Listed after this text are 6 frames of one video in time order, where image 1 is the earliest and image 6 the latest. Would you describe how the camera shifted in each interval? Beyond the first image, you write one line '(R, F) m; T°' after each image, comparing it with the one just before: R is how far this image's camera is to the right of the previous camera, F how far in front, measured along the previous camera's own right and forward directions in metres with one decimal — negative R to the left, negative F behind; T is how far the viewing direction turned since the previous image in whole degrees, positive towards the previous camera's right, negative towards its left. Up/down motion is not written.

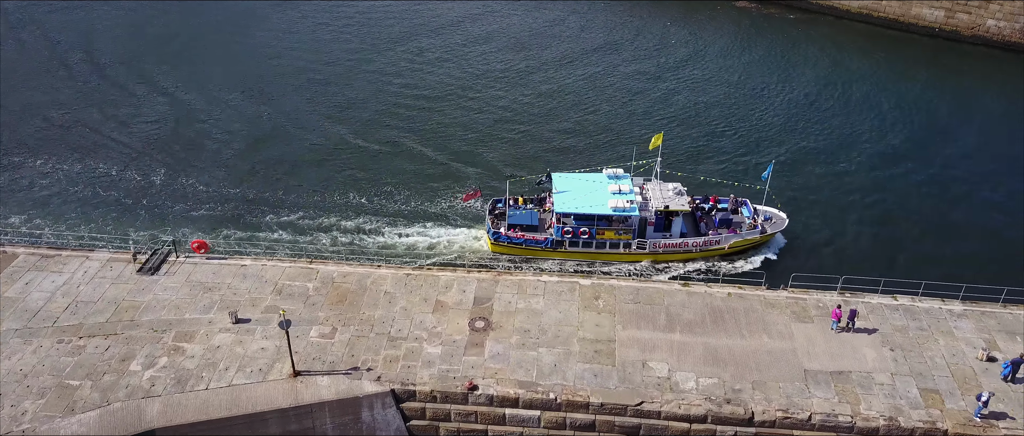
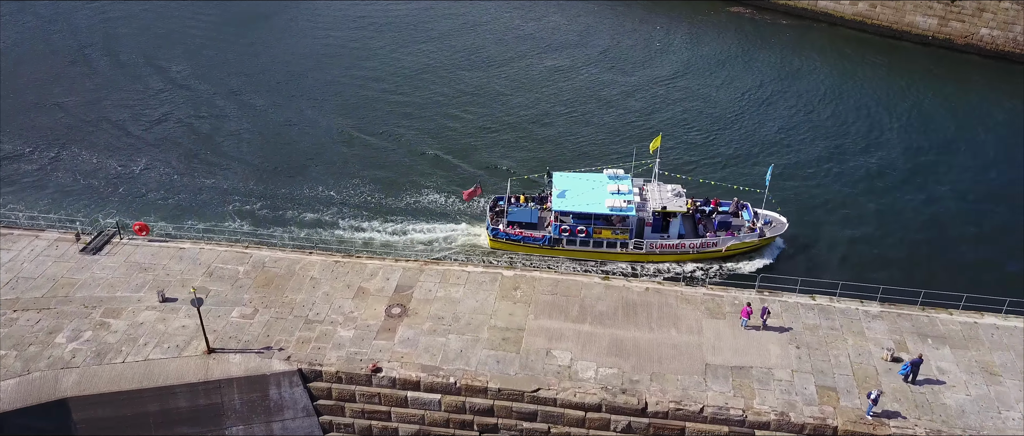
(+3.9, -0.6) m; -3°
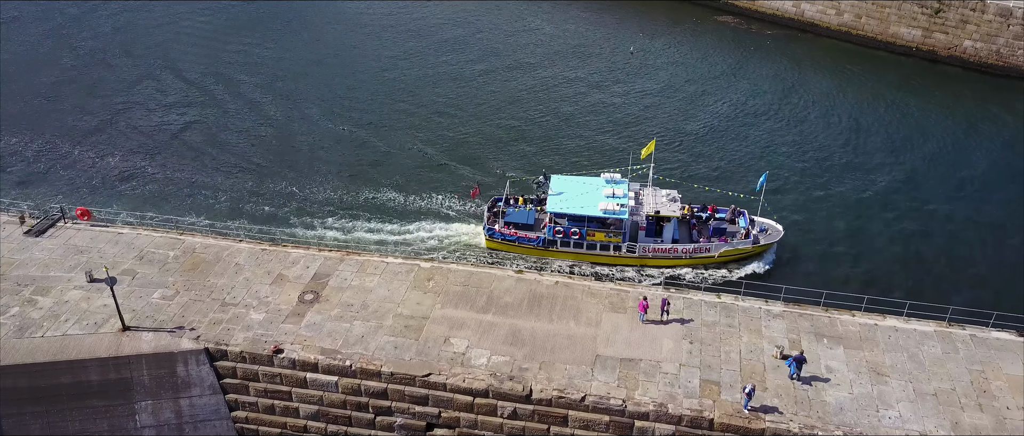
(+4.3, -0.8) m; -2°
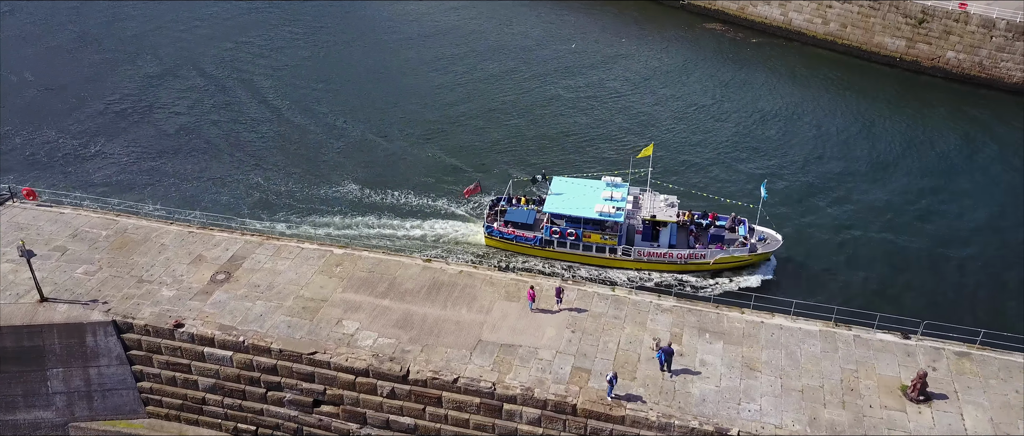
(+5.1, -0.8) m; -3°
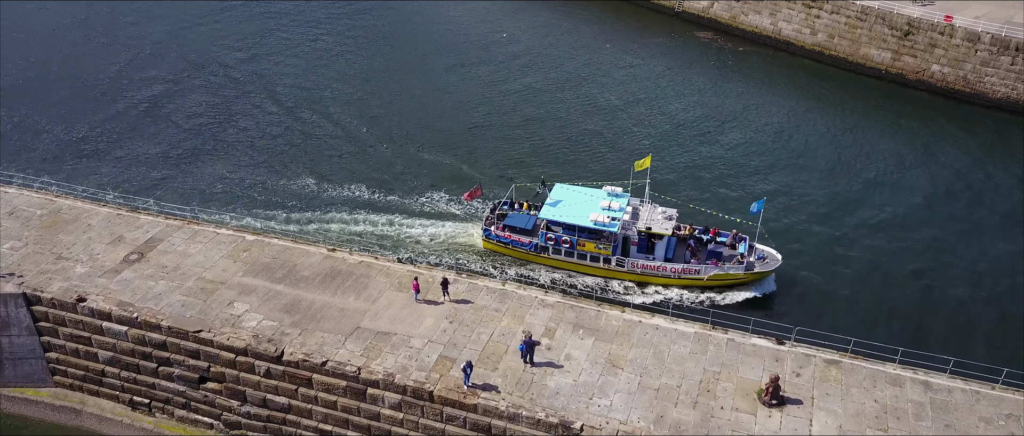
(+5.7, -0.5) m; -4°
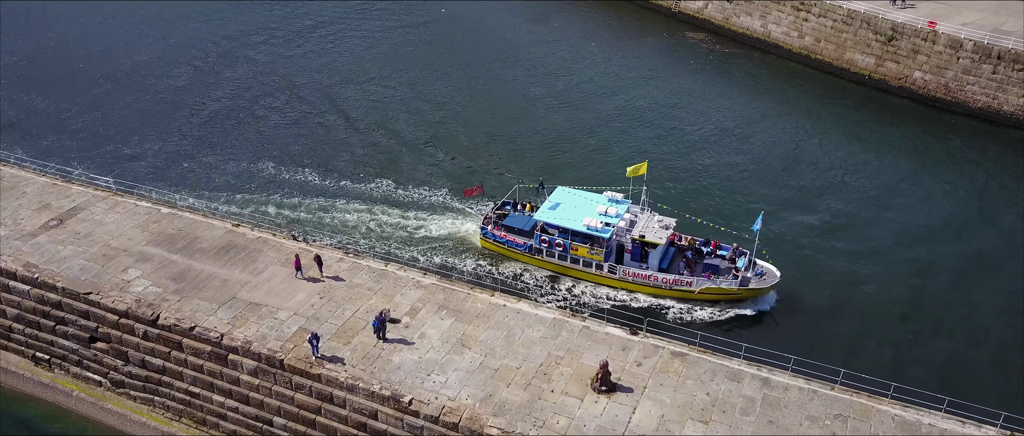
(+6.7, -0.5) m; -4°
